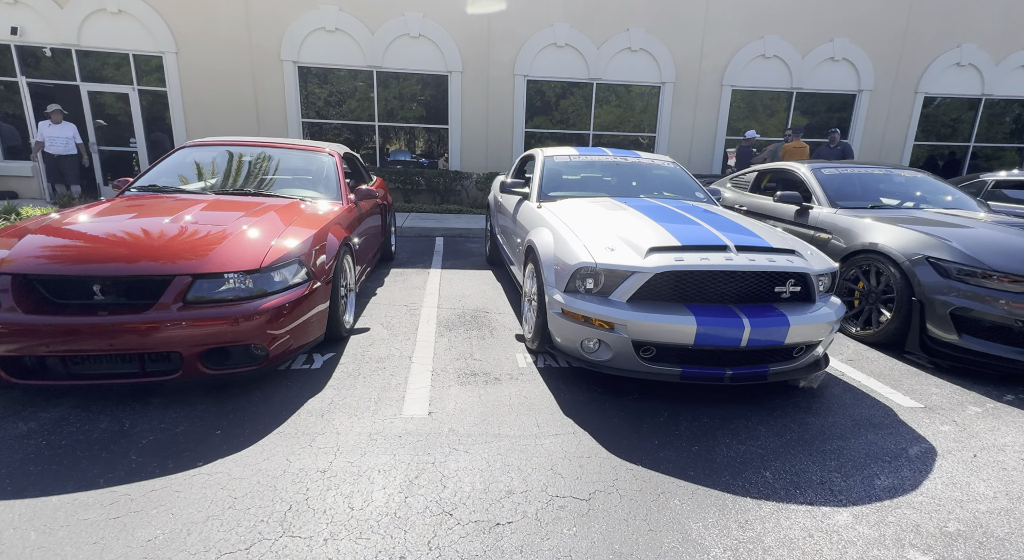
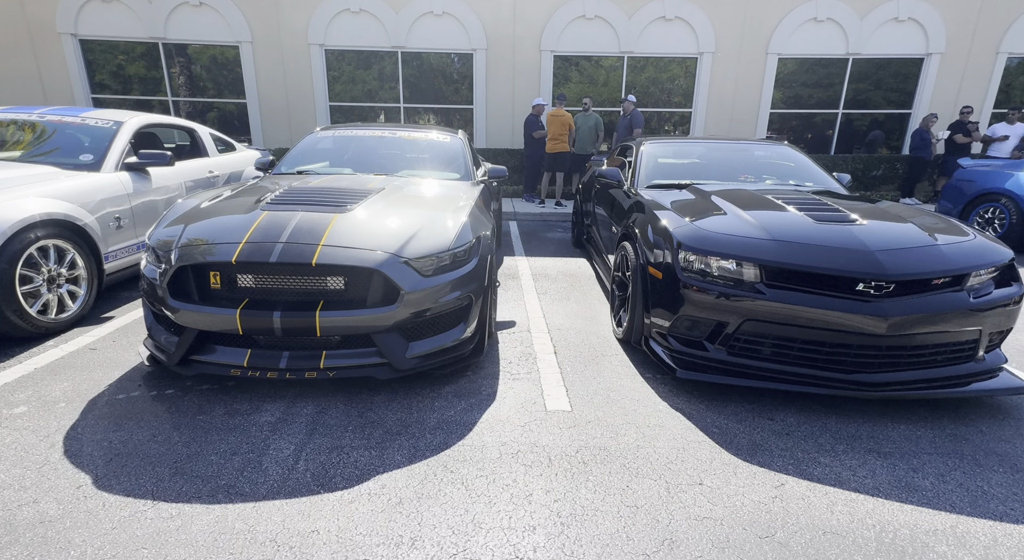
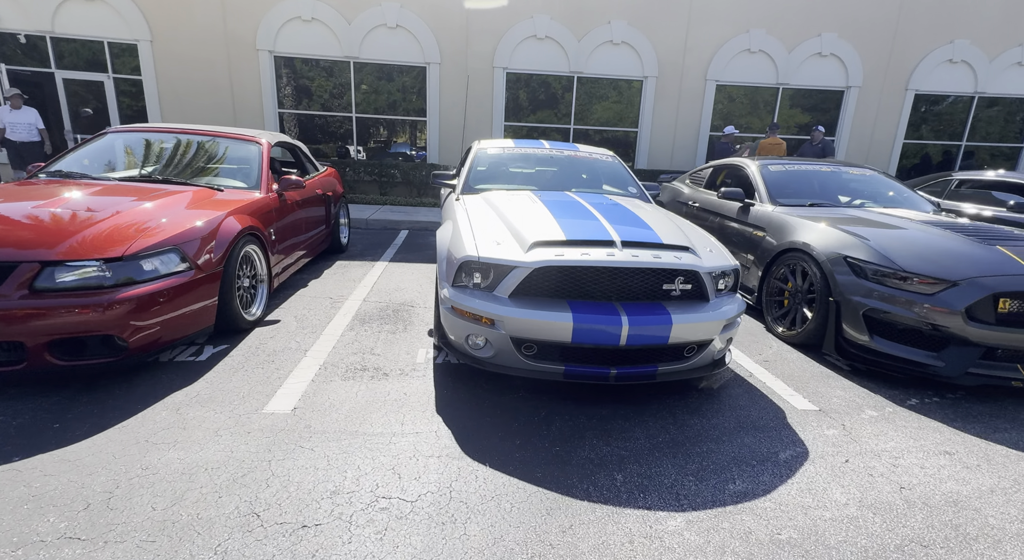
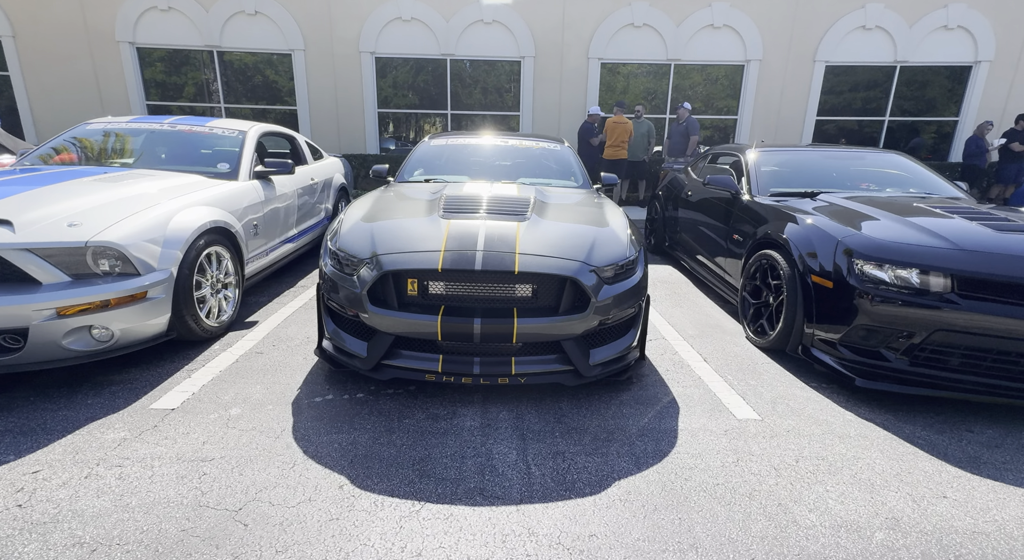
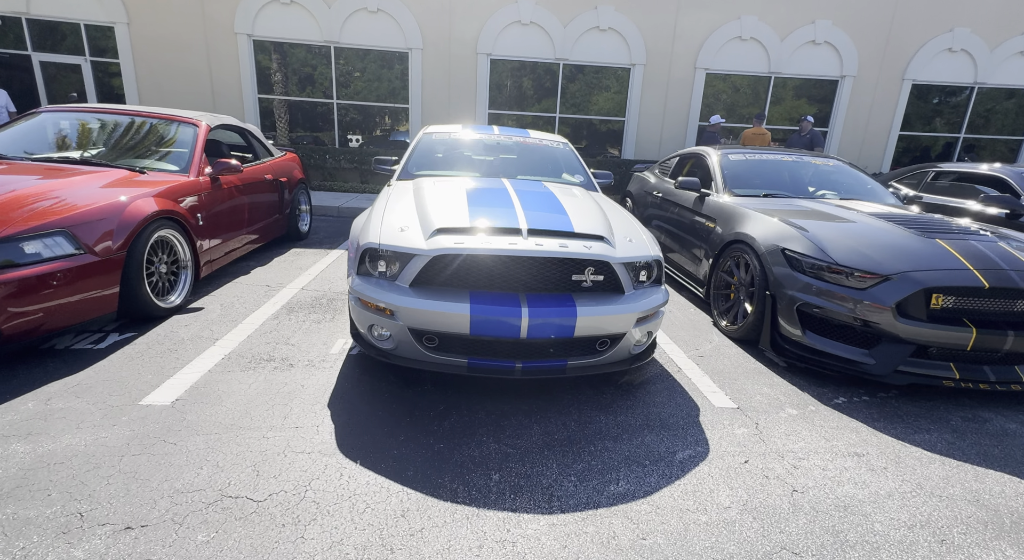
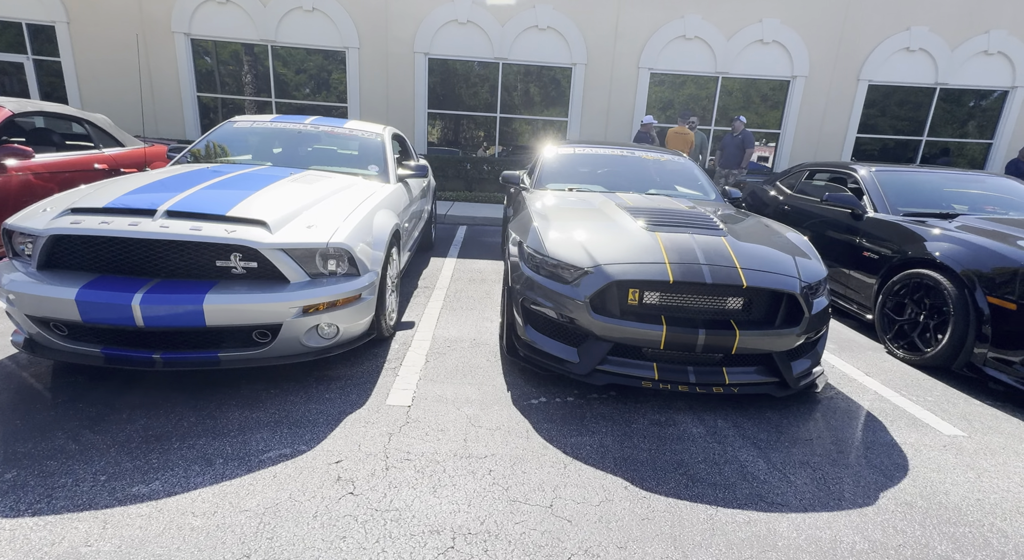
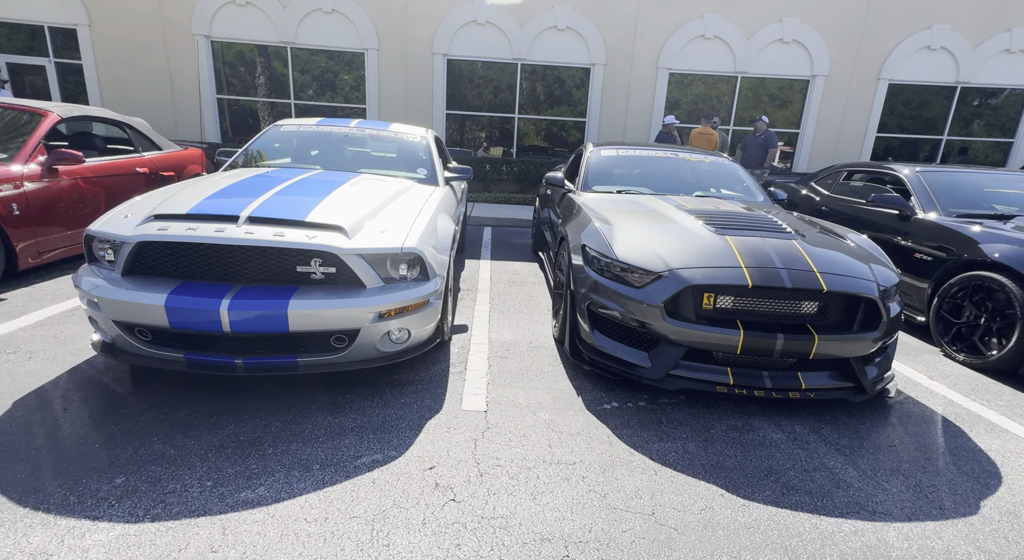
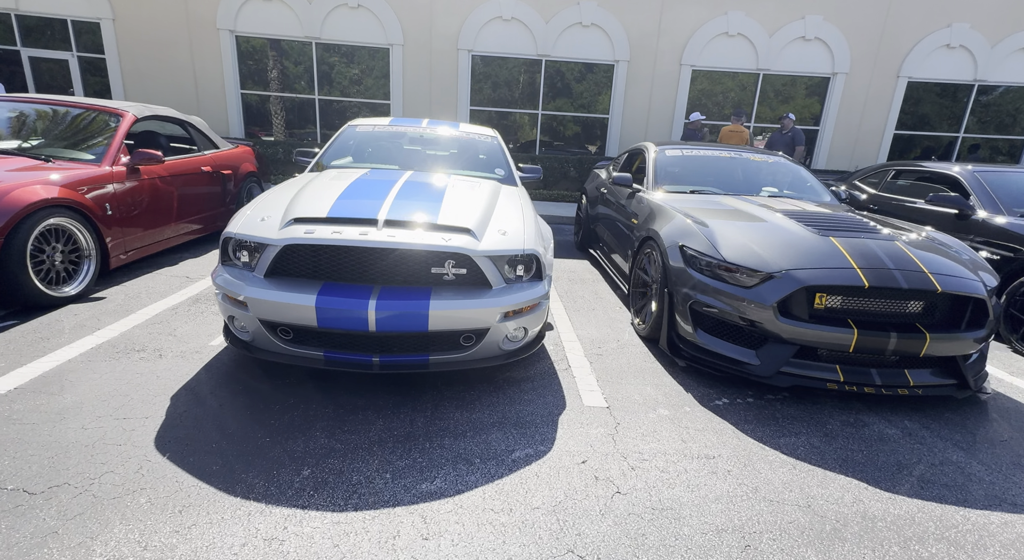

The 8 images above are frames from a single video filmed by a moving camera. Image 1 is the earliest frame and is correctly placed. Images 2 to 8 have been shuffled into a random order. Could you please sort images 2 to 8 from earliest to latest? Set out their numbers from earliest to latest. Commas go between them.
3, 5, 8, 7, 6, 4, 2
